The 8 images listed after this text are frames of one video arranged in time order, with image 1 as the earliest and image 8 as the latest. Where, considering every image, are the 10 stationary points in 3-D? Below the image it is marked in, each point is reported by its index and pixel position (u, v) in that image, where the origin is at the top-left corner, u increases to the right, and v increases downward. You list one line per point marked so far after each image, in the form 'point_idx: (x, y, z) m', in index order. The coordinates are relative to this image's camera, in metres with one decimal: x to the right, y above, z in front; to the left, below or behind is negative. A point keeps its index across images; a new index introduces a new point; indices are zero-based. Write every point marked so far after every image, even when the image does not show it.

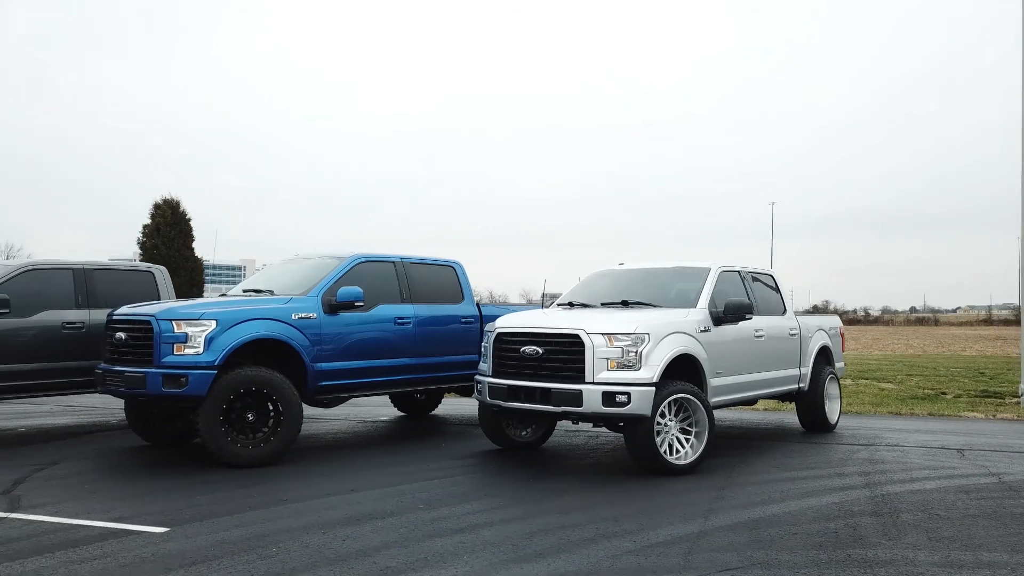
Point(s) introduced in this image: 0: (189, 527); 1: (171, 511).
0: (-2.1, -1.5, +5.3) m
1: (-2.4, -1.6, +5.8) m
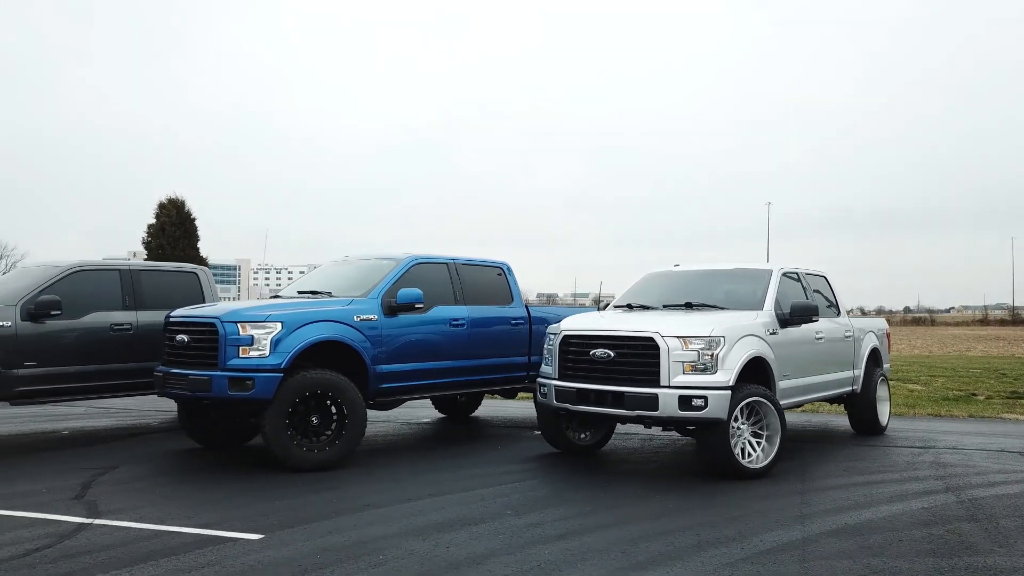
0: (-1.4, -1.6, +5.2) m
1: (-1.8, -1.6, +5.7) m
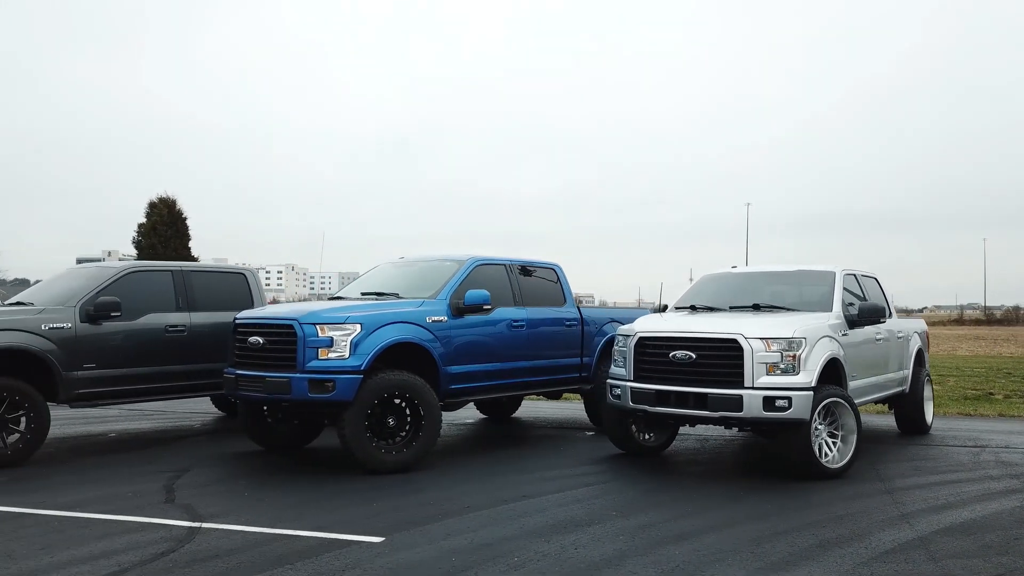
0: (-0.7, -1.6, +5.2) m
1: (-1.1, -1.6, +5.7) m
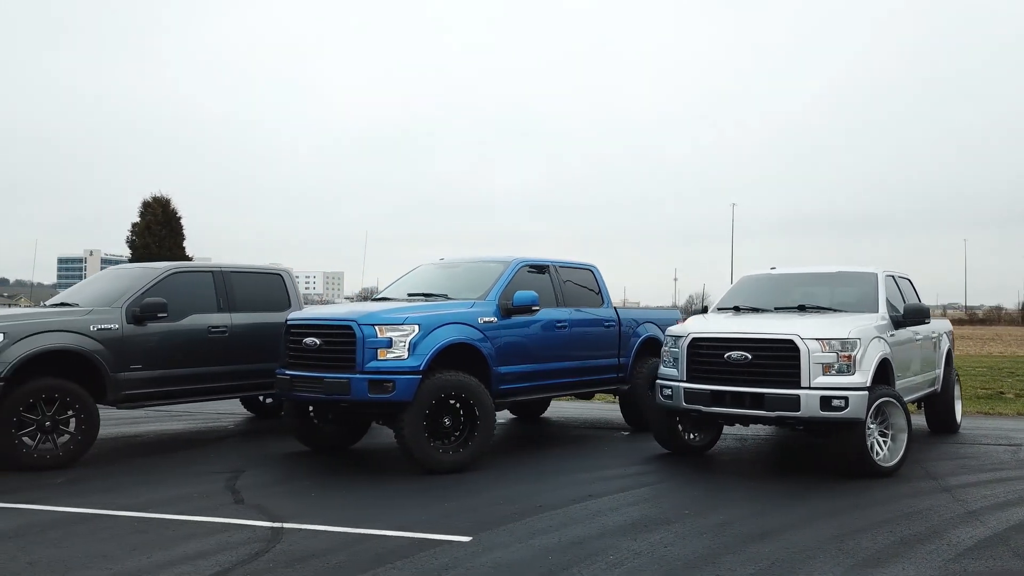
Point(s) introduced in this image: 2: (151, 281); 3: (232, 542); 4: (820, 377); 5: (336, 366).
0: (-0.2, -1.6, +5.2) m
1: (-0.5, -1.6, +5.8) m
2: (-3.9, +0.1, +8.8) m
3: (-1.7, -1.6, +5.0) m
4: (+2.6, -0.7, +6.9) m
5: (-1.6, -0.7, +7.3) m
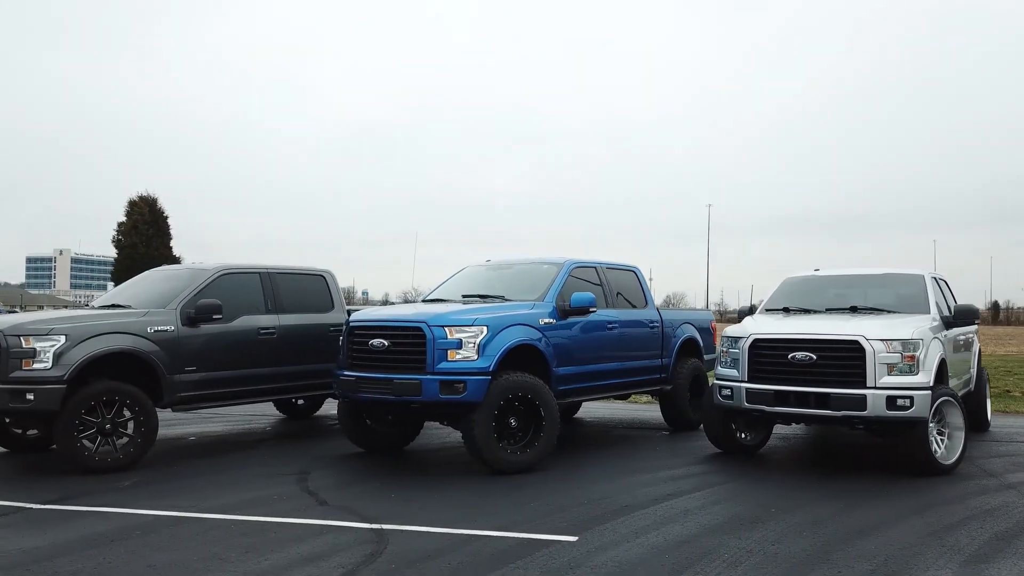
0: (+0.5, -1.6, +5.3) m
1: (+0.1, -1.6, +5.8) m
2: (-3.3, +0.1, +8.7) m
3: (-1.0, -1.6, +5.0) m
4: (+3.2, -0.8, +7.0) m
5: (-1.0, -0.7, +7.3) m
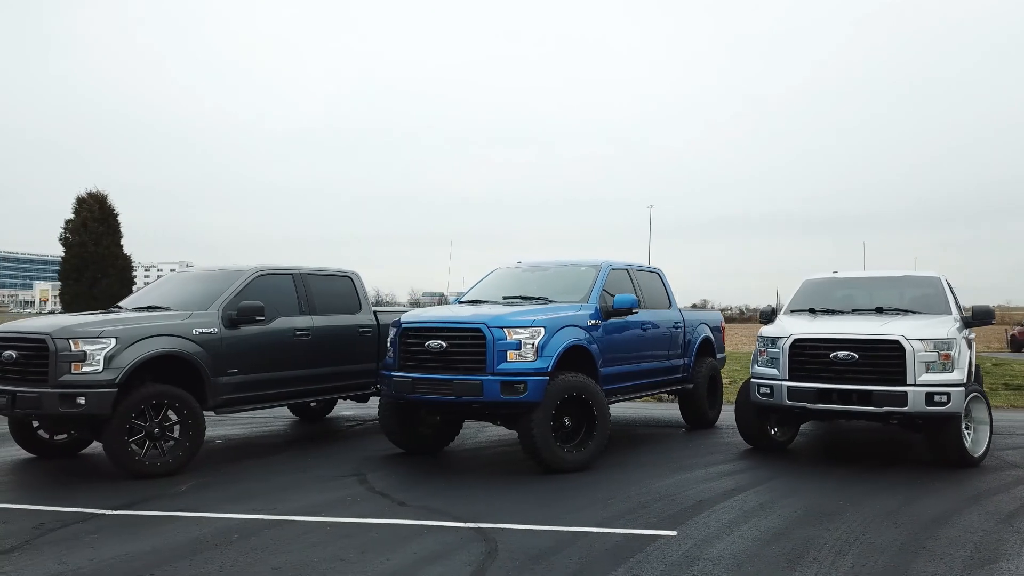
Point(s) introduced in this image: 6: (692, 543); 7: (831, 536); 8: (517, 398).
0: (+1.2, -1.6, +5.5) m
1: (+0.7, -1.7, +6.0) m
2: (-2.9, 0.0, +8.6) m
3: (-0.4, -1.6, +5.1) m
4: (+3.8, -0.8, +7.4) m
5: (-0.4, -0.7, +7.4) m
6: (+1.1, -1.6, +5.0) m
7: (+2.0, -1.6, +5.2) m
8: (0.0, -1.0, +7.2) m
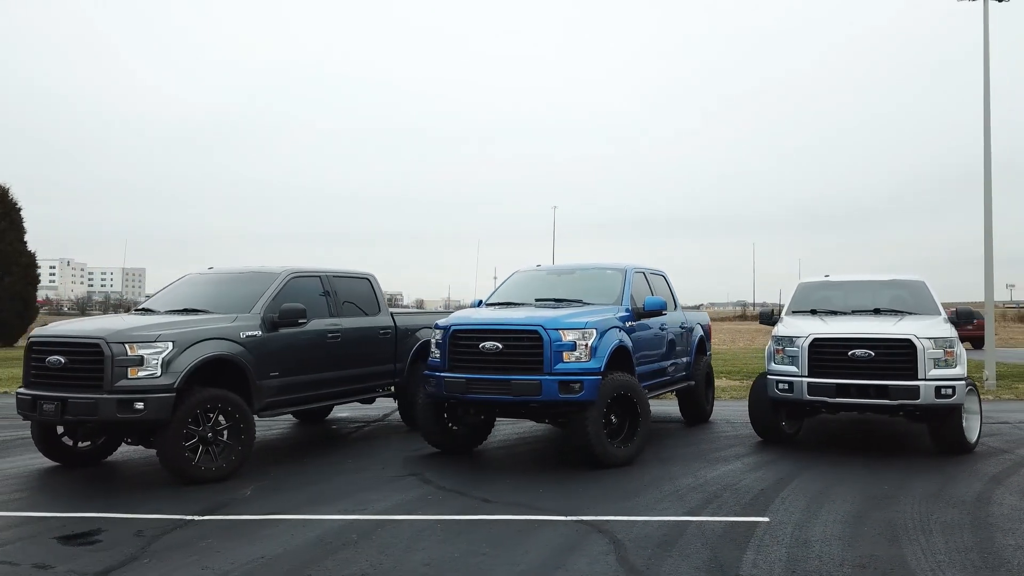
0: (+1.9, -1.6, +5.9) m
1: (+1.4, -1.7, +6.4) m
2: (-2.5, 0.0, +8.6) m
3: (+0.4, -1.6, +5.4) m
4: (+4.2, -0.8, +8.2) m
5: (+0.1, -0.8, +7.6) m
6: (+1.9, -1.6, +5.5) m
7: (+2.8, -1.6, +5.8) m
8: (+0.6, -1.0, +7.5) m
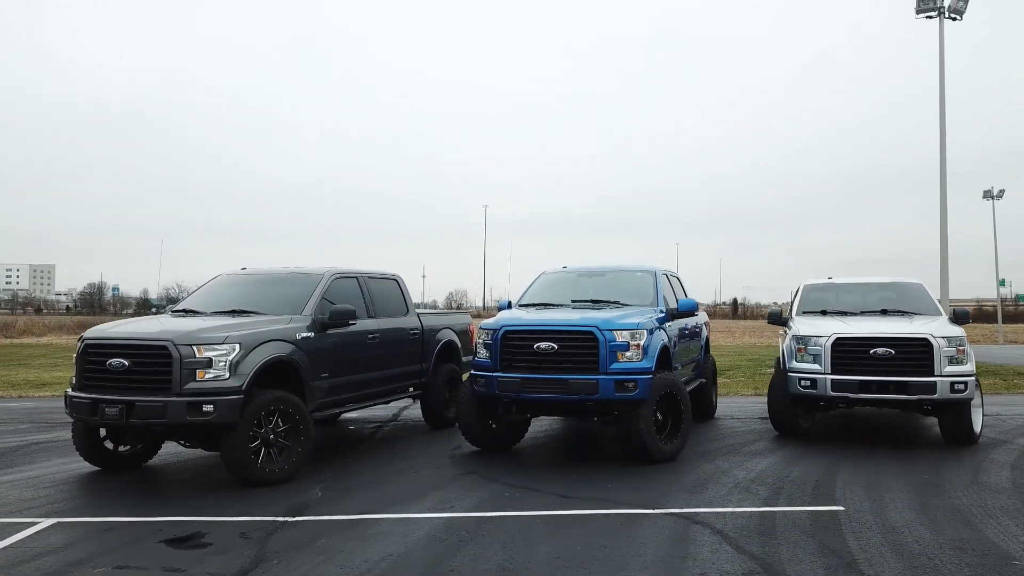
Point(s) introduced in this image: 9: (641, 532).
0: (+2.6, -1.7, +6.3) m
1: (+2.0, -1.7, +6.7) m
2: (-2.0, 0.0, +8.6) m
3: (+1.2, -1.6, +5.6) m
4: (+4.7, -0.9, +8.8) m
5: (+0.6, -0.8, +7.8) m
6: (+2.6, -1.7, +5.9) m
7: (+3.5, -1.7, +6.3) m
8: (+1.1, -1.0, +7.8) m
9: (+0.9, -1.7, +5.5) m
